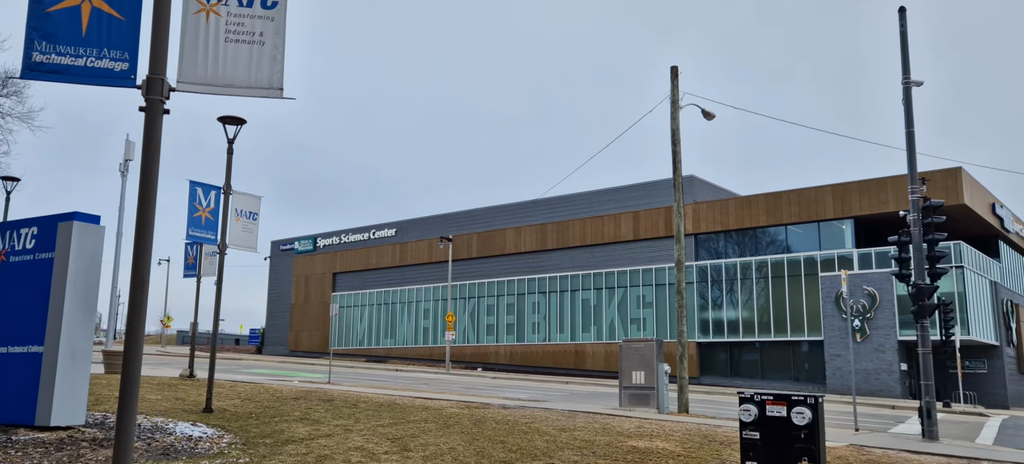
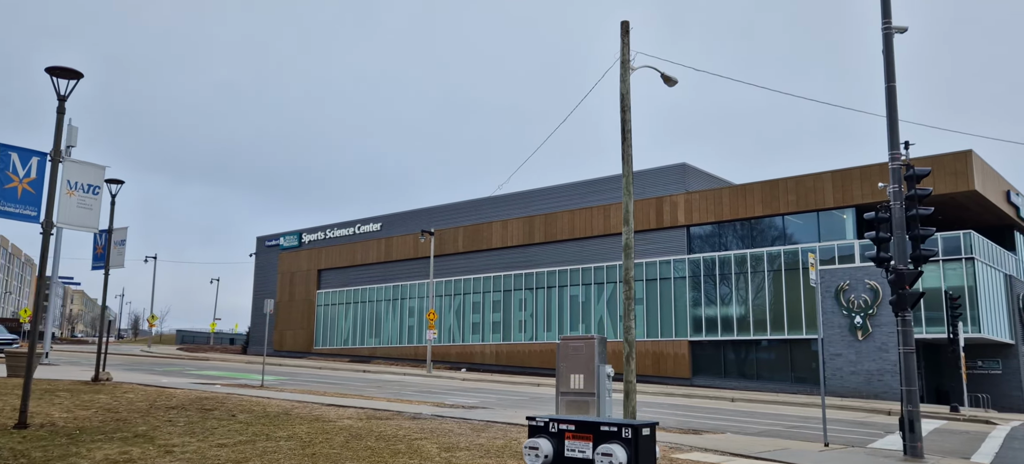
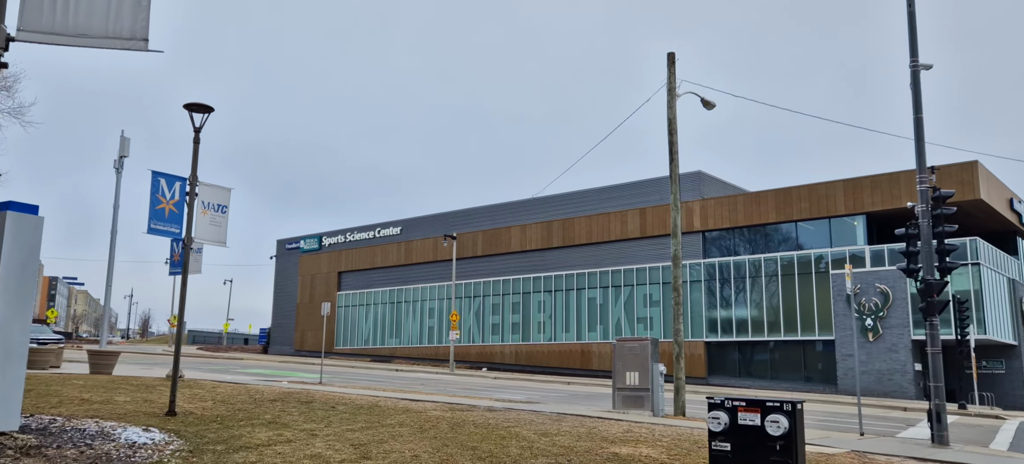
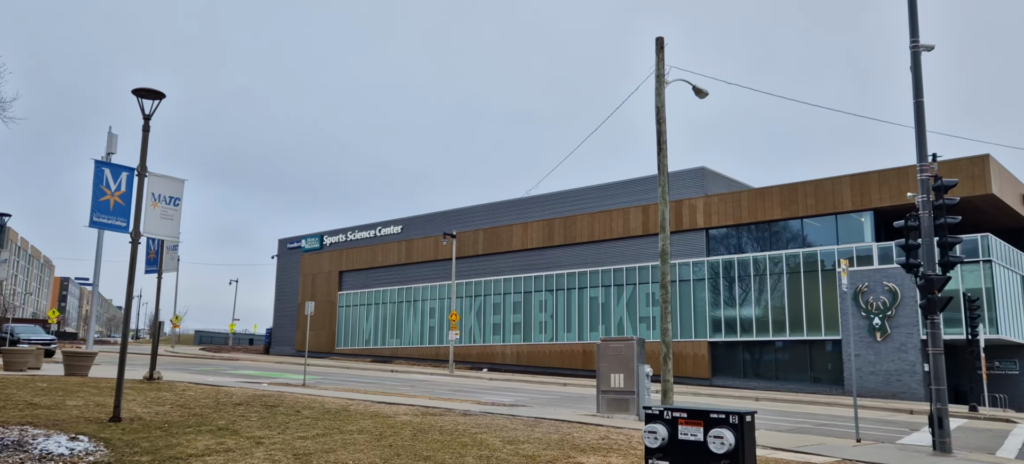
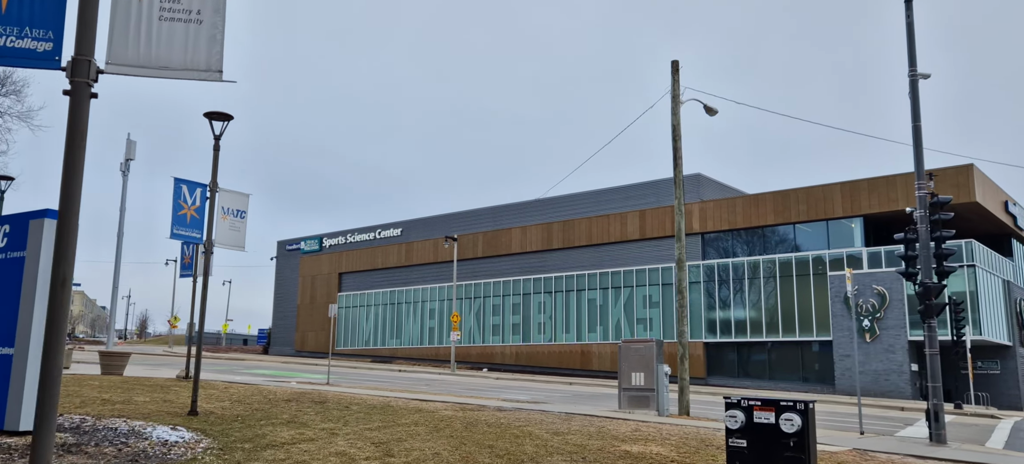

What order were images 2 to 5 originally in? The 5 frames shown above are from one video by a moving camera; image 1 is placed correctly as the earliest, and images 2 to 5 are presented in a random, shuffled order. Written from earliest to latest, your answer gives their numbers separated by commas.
5, 3, 4, 2
